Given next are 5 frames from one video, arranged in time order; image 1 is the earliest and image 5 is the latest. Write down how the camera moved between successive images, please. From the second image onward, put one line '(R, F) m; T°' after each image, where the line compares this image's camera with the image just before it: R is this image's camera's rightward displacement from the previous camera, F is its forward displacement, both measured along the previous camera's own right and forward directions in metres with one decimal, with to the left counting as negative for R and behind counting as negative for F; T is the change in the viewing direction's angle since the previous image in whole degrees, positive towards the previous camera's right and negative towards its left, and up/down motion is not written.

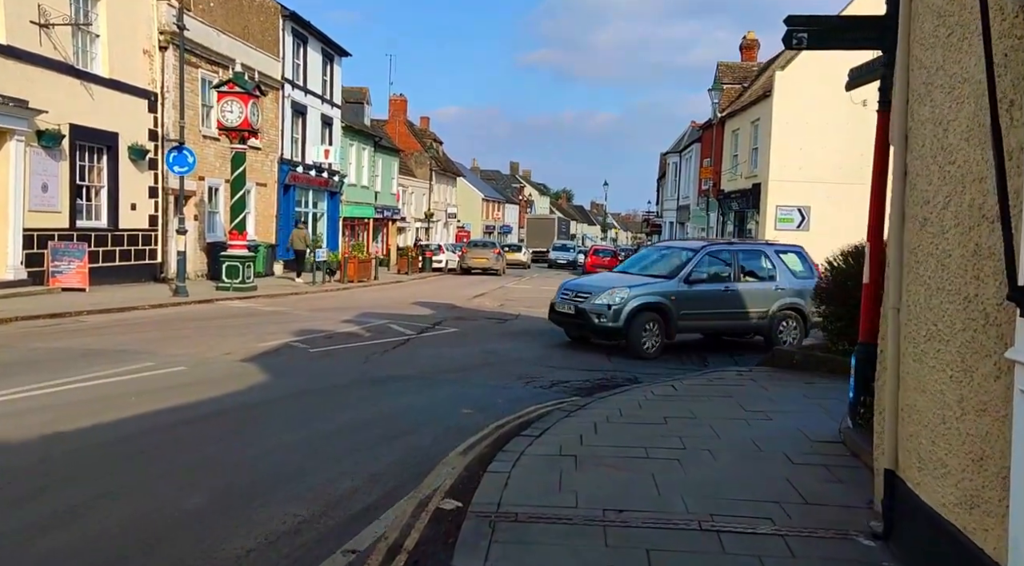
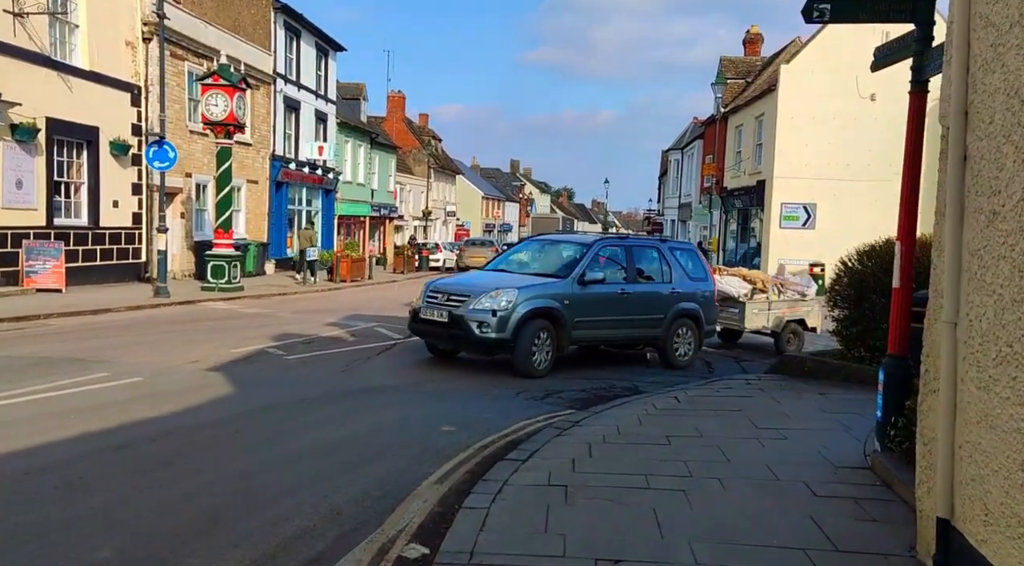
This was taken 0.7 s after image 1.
(+0.1, +0.8) m; 0°
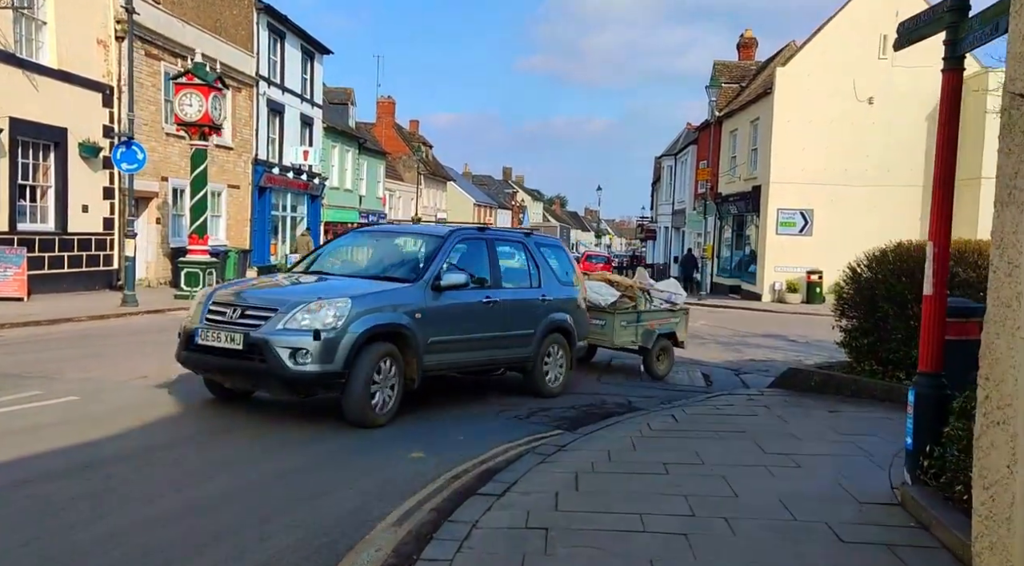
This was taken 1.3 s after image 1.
(+0.1, +0.8) m; 0°
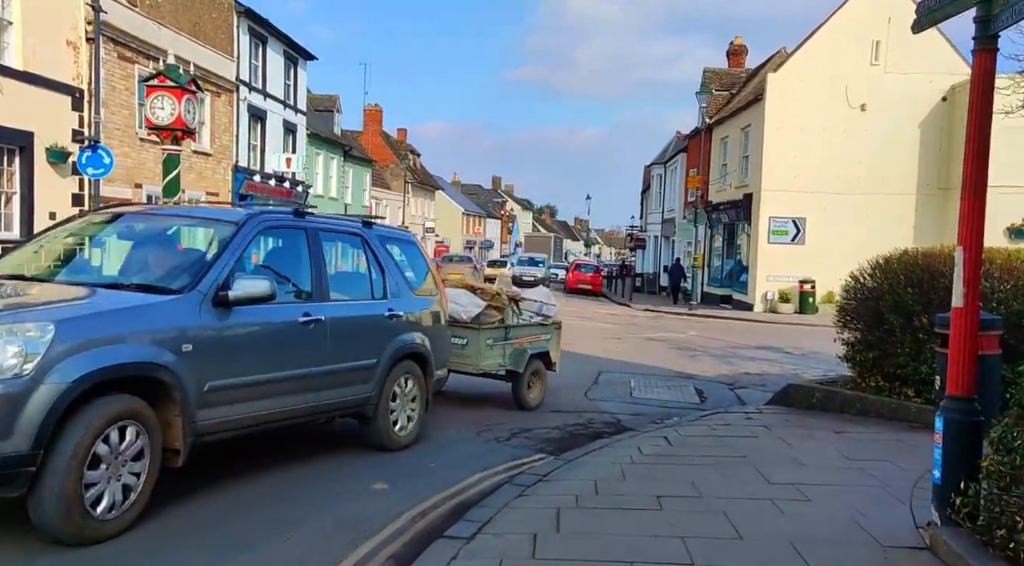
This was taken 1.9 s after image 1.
(+0.1, +0.7) m; +1°
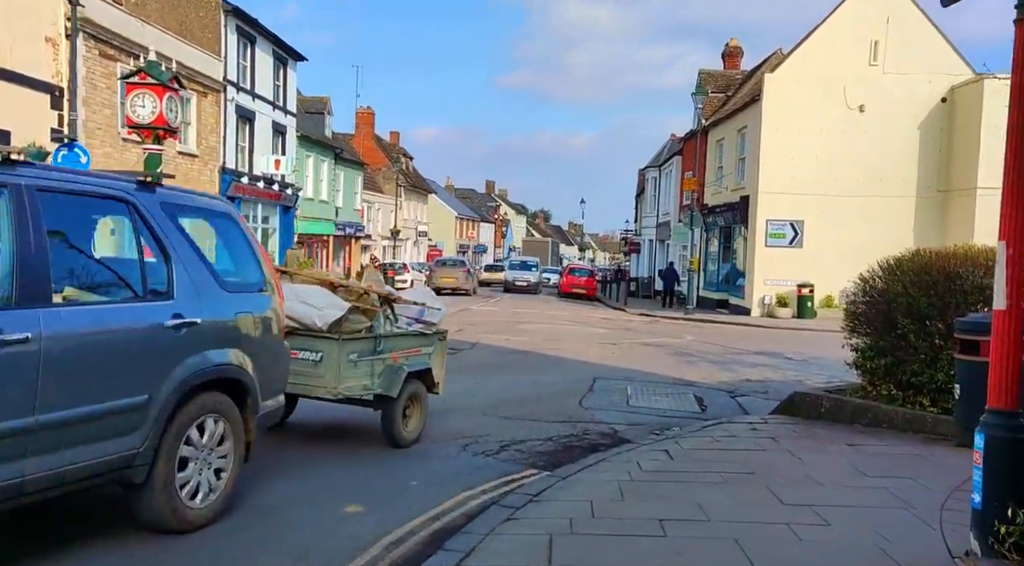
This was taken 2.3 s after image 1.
(0.0, +0.5) m; 0°
